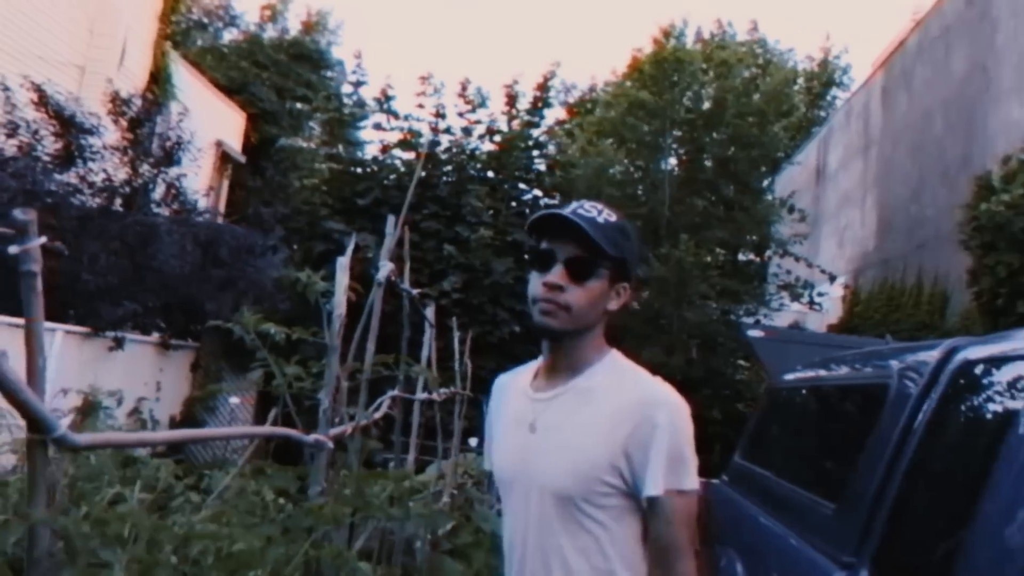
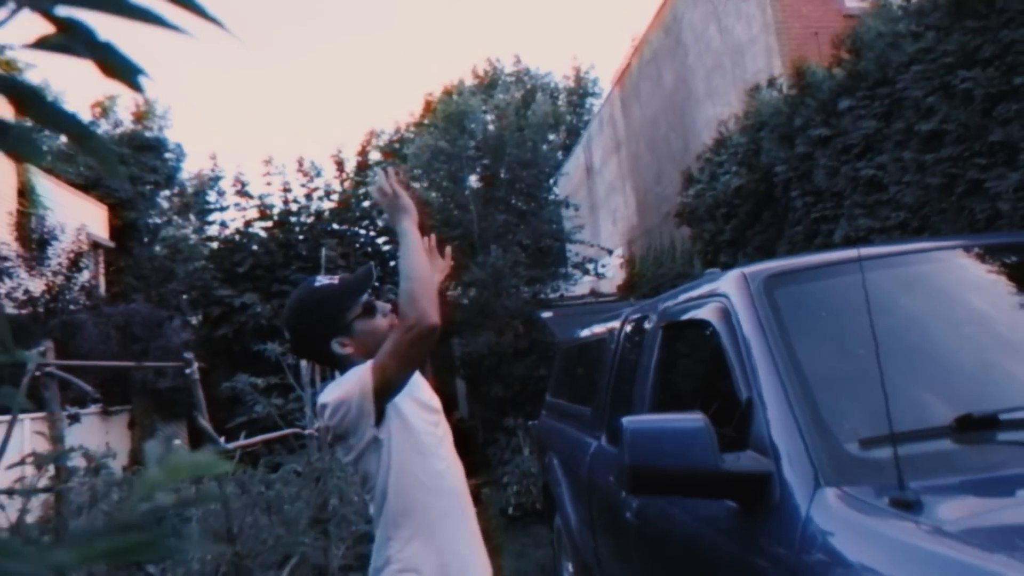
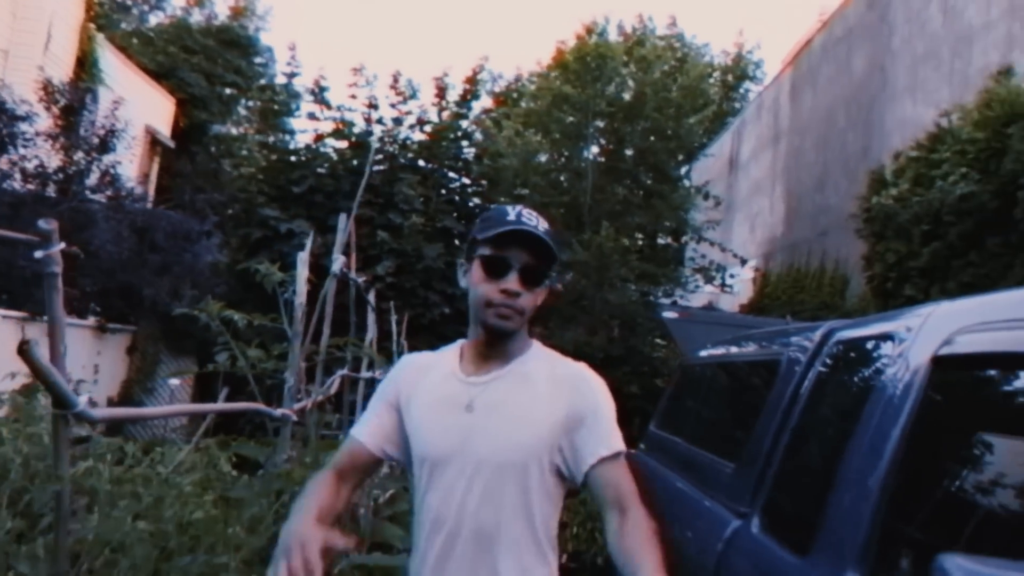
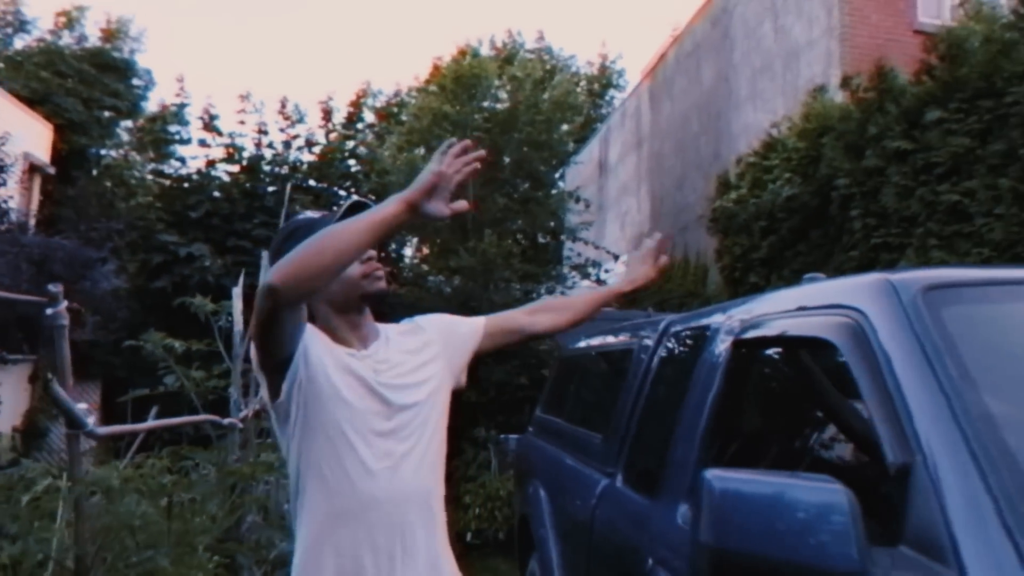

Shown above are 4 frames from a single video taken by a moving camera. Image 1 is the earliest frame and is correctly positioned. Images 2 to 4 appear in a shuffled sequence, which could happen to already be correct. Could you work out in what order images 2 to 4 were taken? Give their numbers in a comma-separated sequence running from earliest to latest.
3, 4, 2
